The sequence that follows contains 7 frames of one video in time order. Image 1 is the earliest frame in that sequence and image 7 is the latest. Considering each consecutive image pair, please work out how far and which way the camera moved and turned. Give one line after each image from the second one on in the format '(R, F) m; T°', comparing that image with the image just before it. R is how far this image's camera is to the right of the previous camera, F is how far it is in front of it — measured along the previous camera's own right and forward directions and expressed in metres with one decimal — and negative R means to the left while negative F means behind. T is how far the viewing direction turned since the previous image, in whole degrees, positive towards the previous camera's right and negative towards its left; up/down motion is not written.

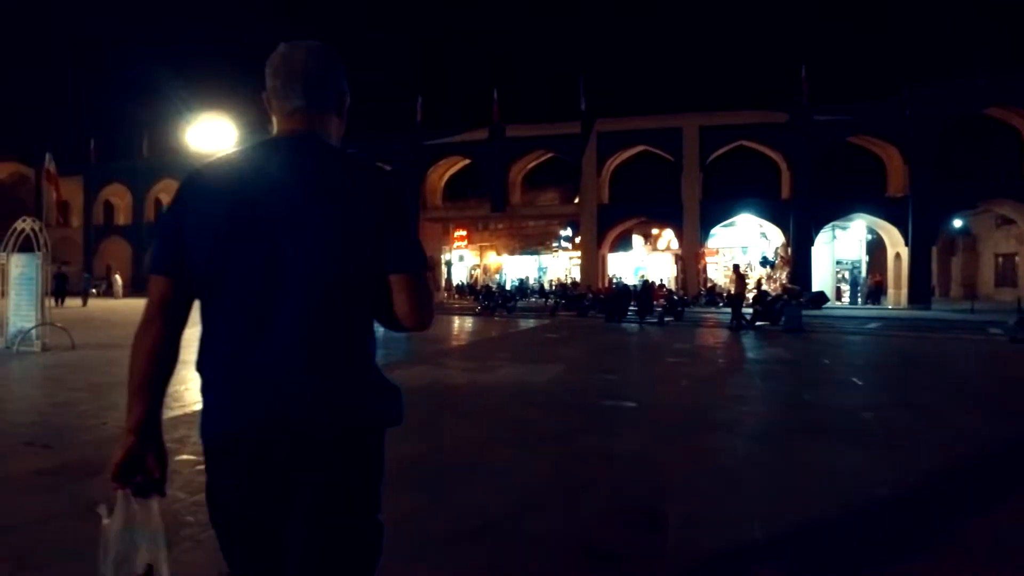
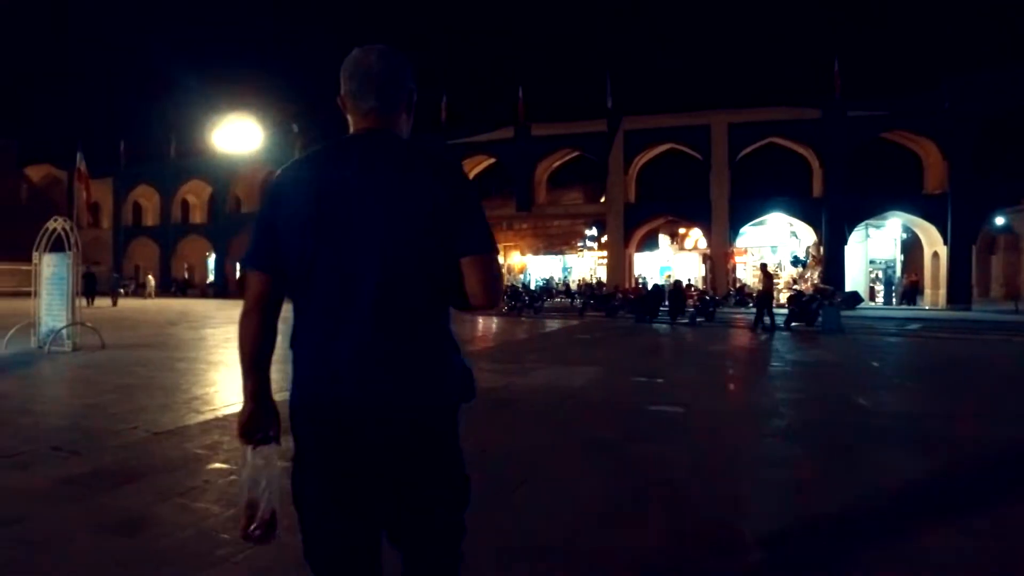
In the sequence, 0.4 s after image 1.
(-0.2, +0.3) m; -2°
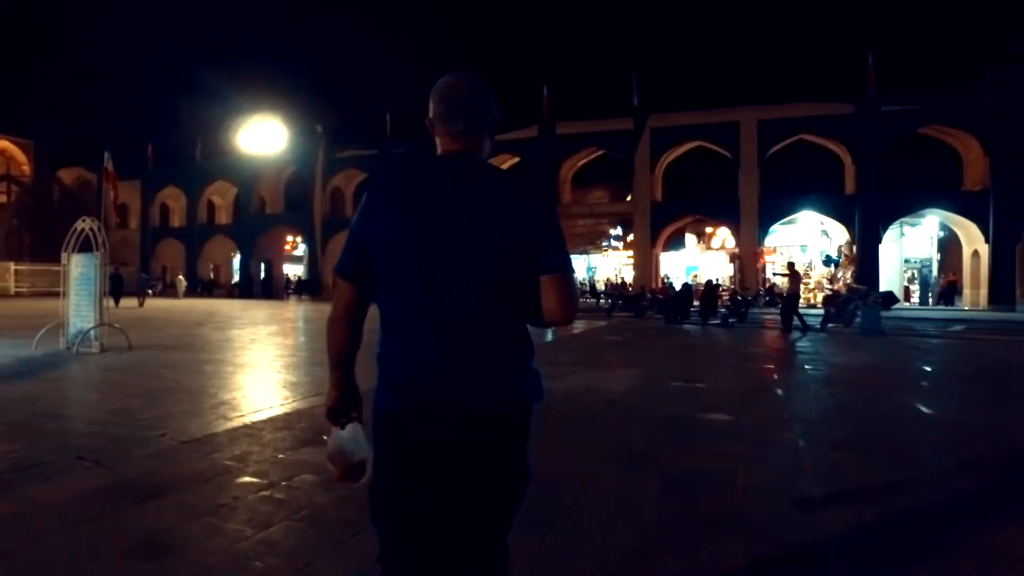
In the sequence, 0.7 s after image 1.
(-0.1, +0.3) m; -2°
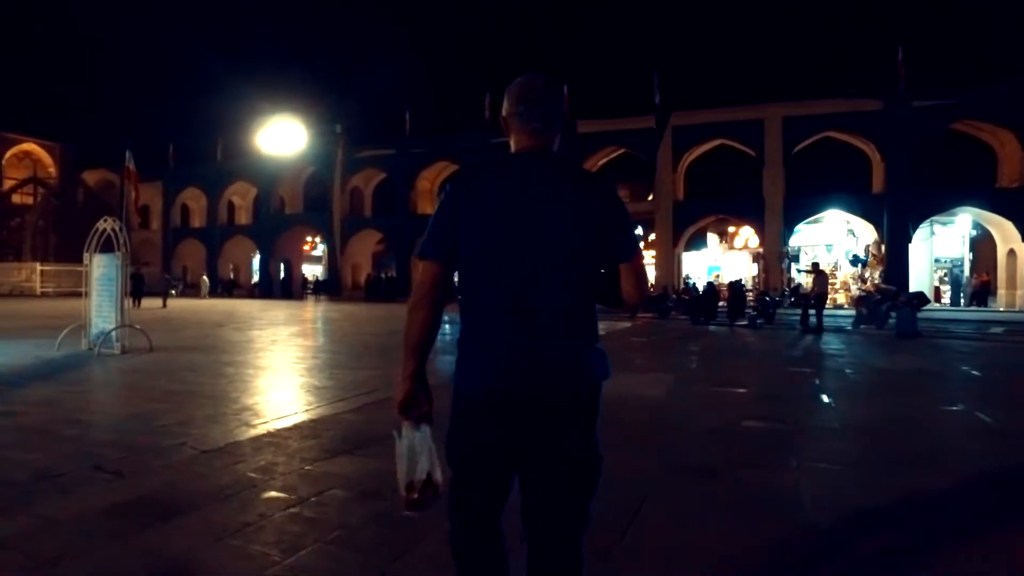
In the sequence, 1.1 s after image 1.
(-0.1, +0.3) m; -1°
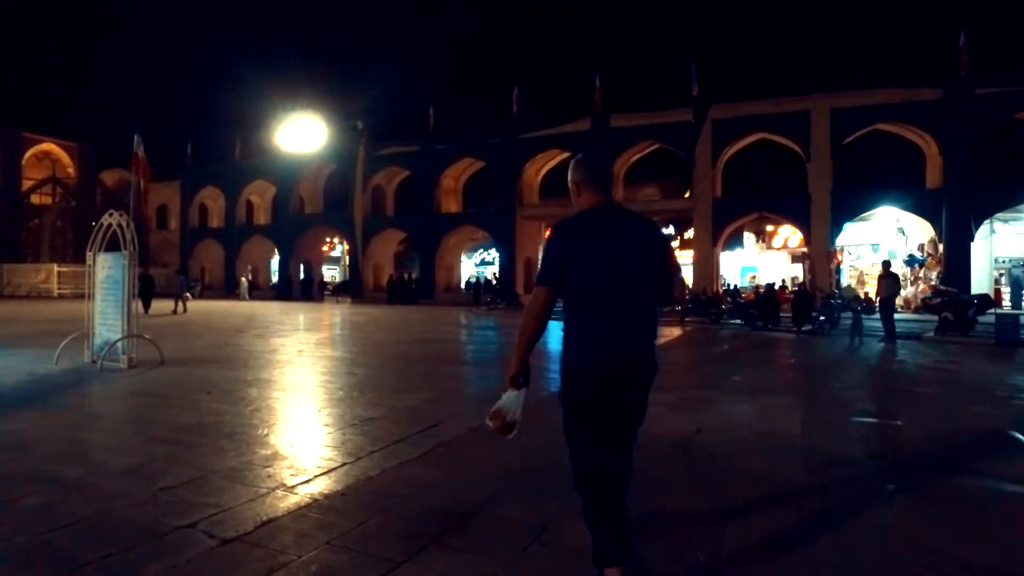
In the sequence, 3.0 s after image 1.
(-0.6, +1.5) m; -1°
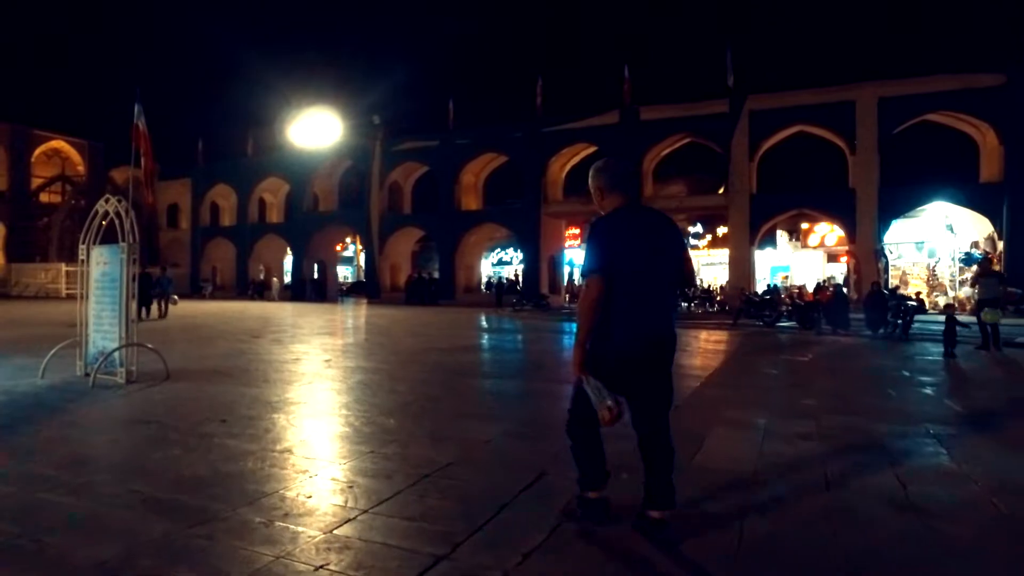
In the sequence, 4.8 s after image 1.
(-0.6, +1.5) m; -1°
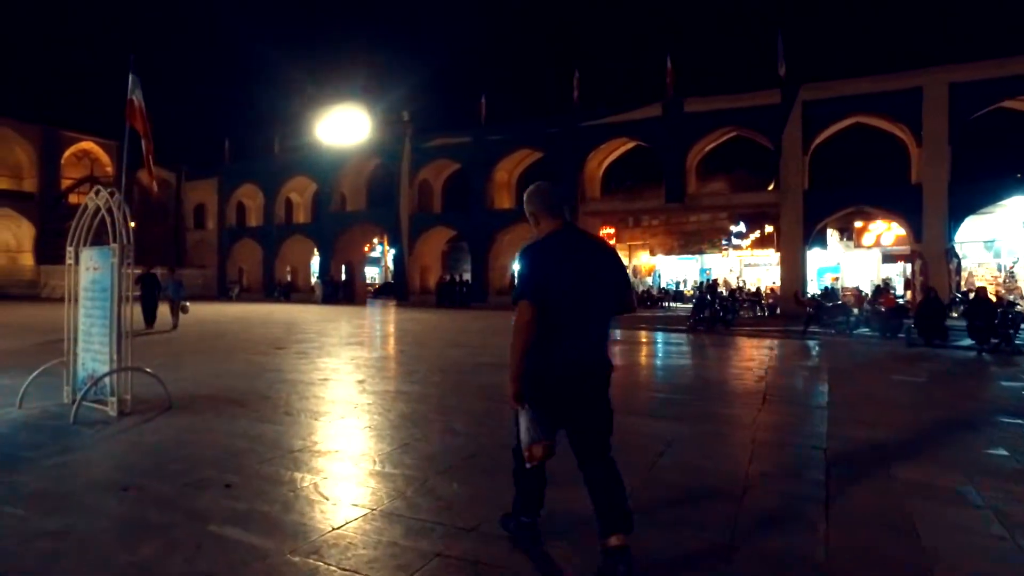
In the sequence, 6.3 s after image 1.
(-0.4, +1.6) m; -2°
